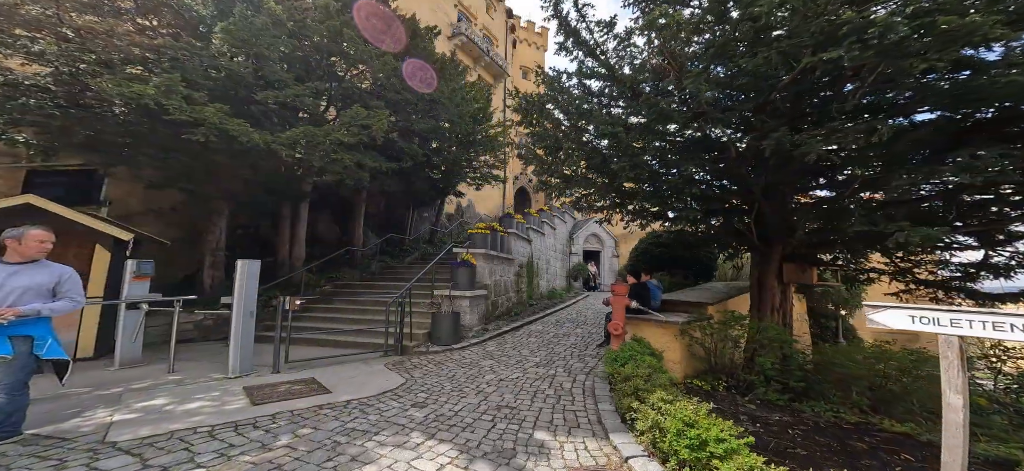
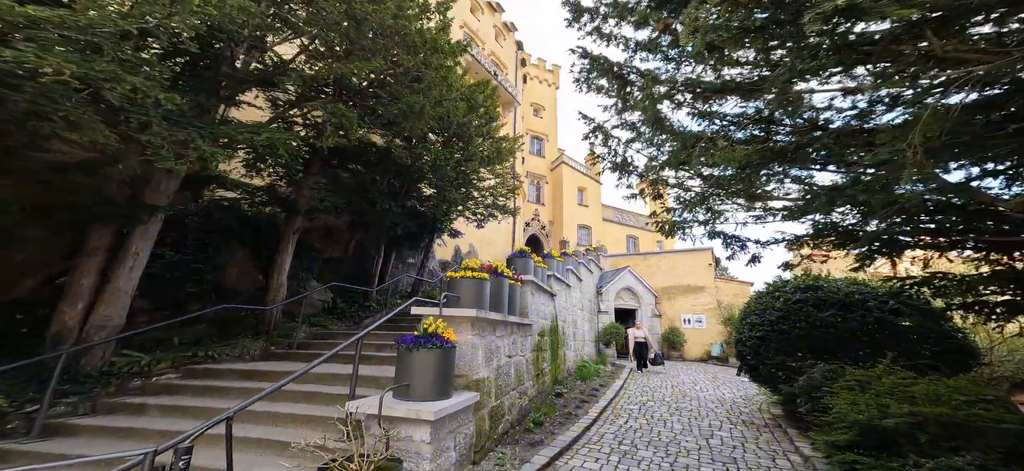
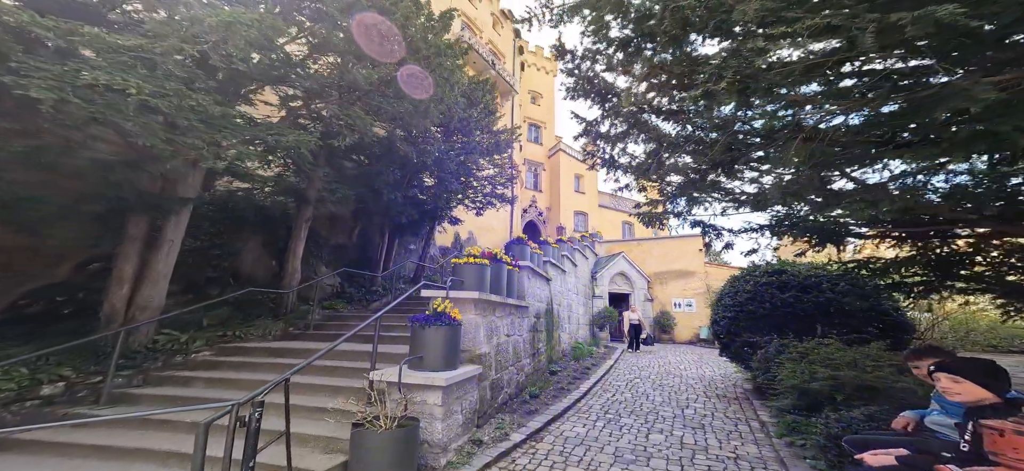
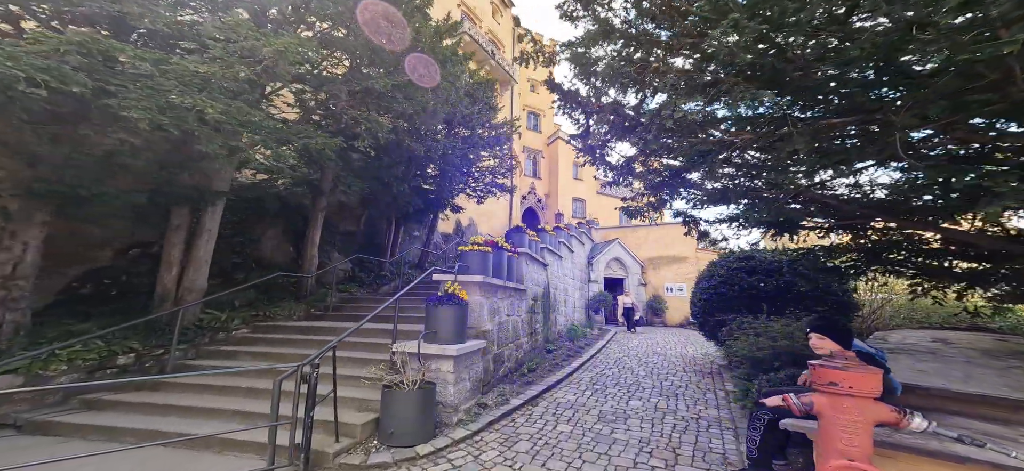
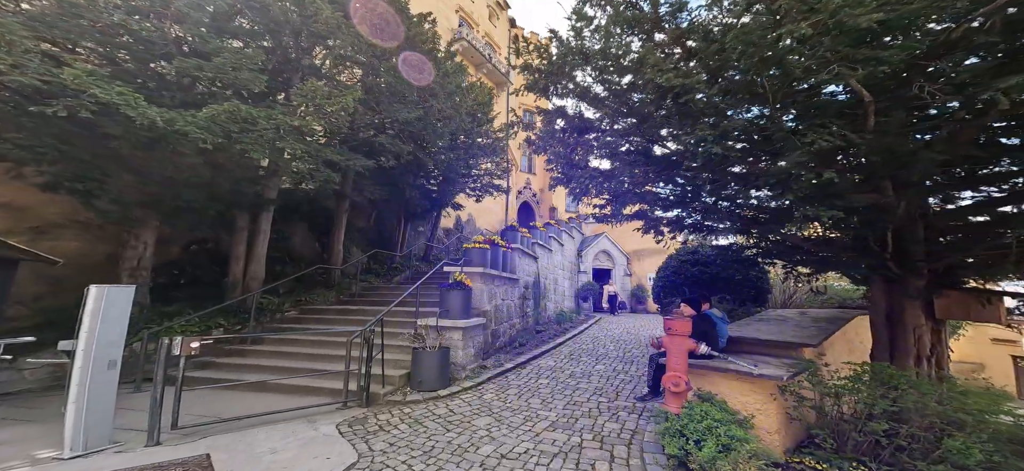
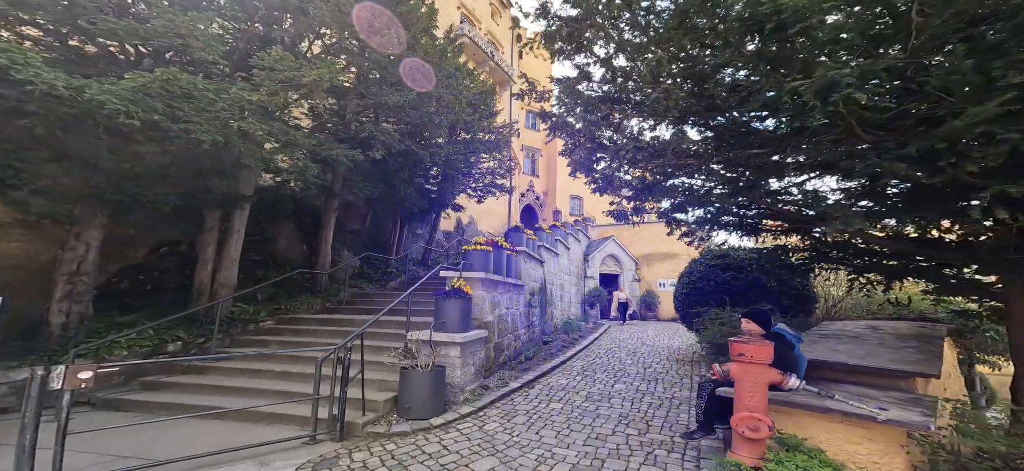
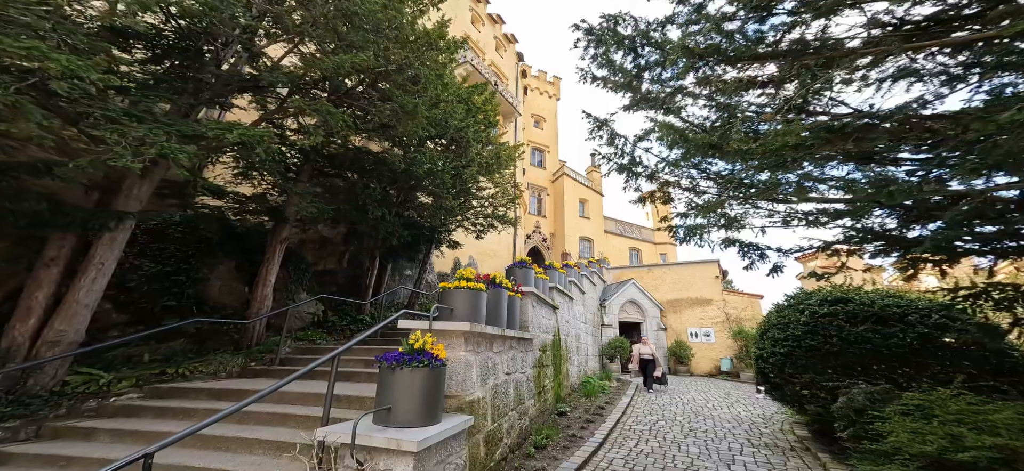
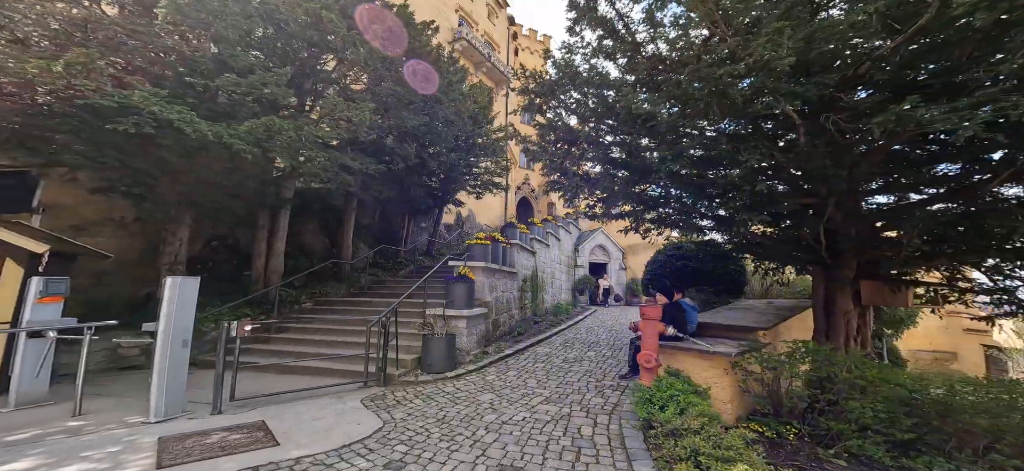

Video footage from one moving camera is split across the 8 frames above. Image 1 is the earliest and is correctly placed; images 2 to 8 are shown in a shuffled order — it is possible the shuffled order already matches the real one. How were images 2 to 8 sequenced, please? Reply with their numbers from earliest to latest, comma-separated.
8, 5, 6, 4, 3, 2, 7
